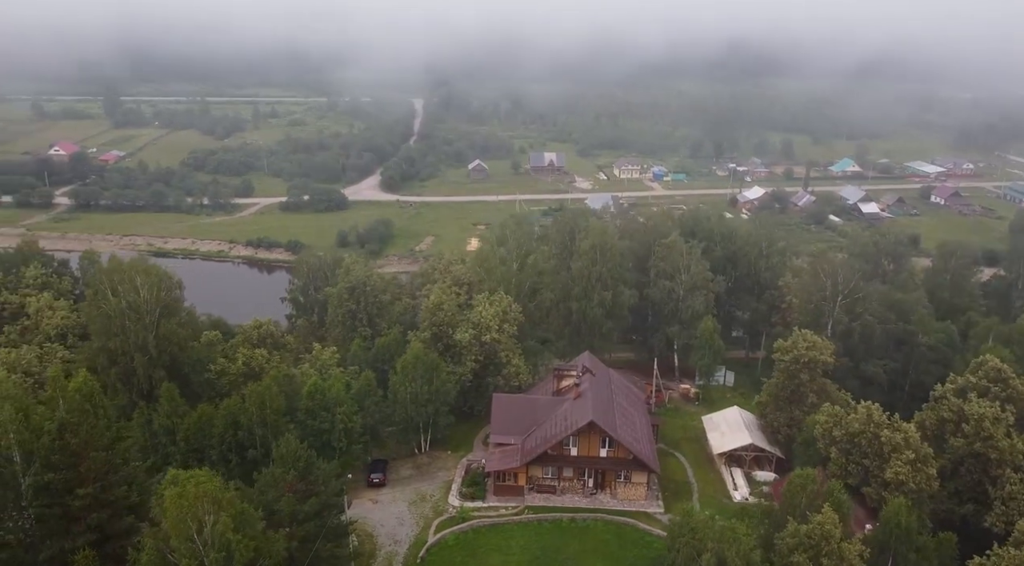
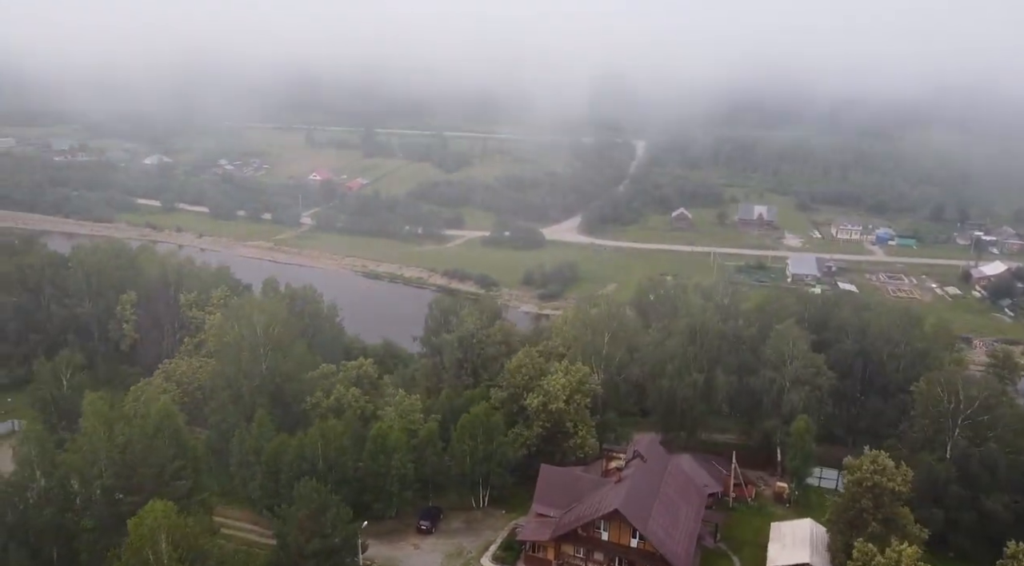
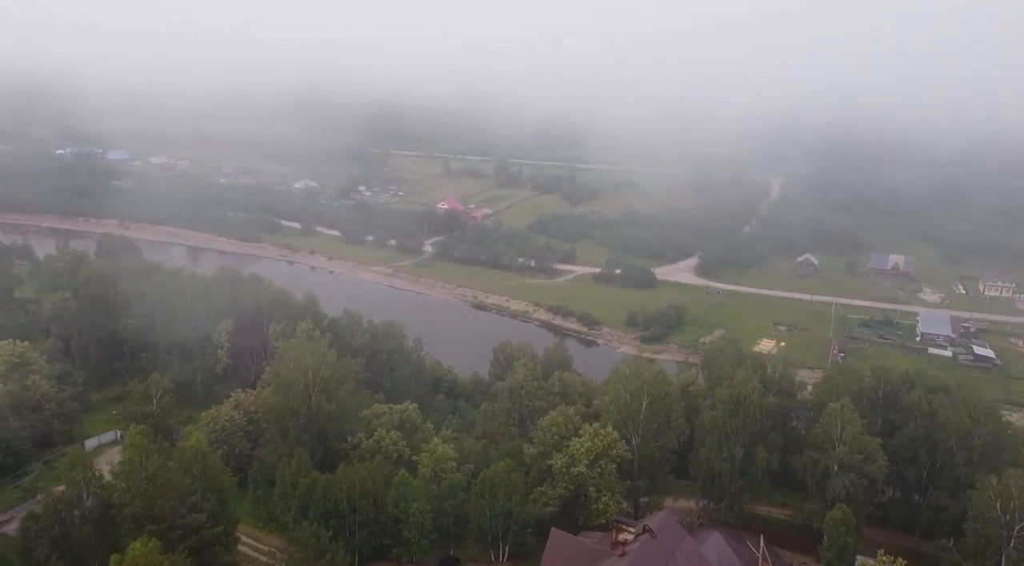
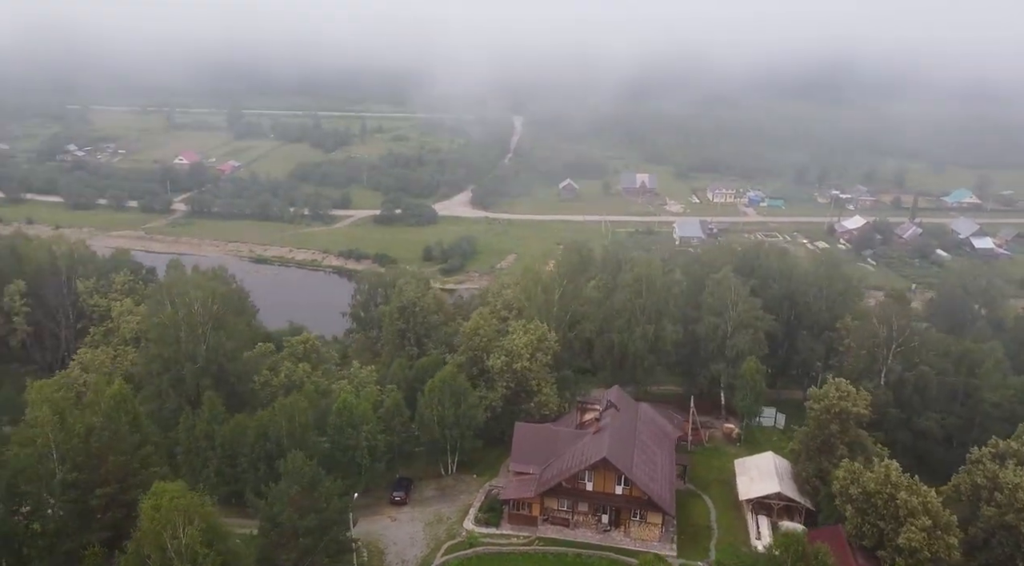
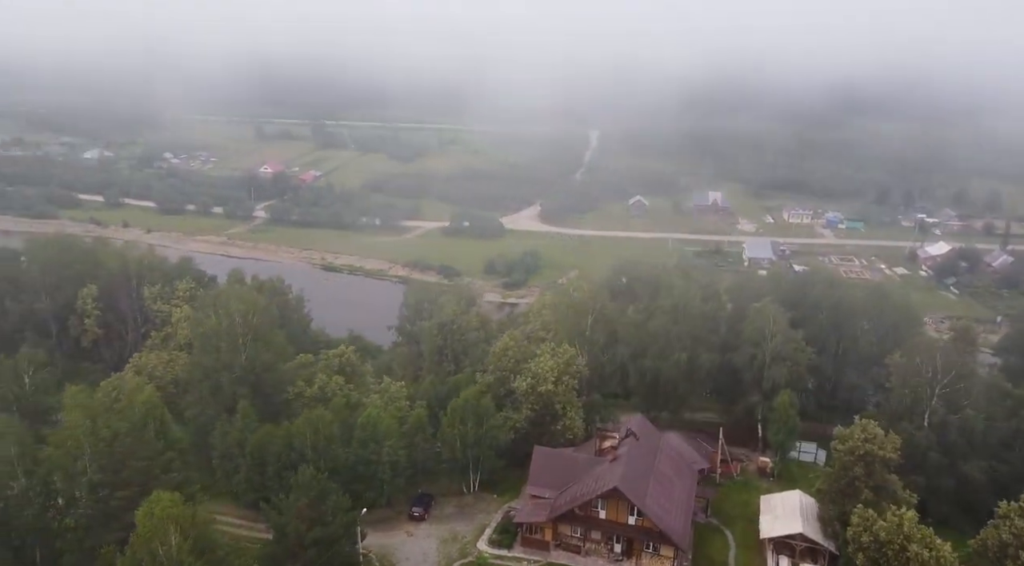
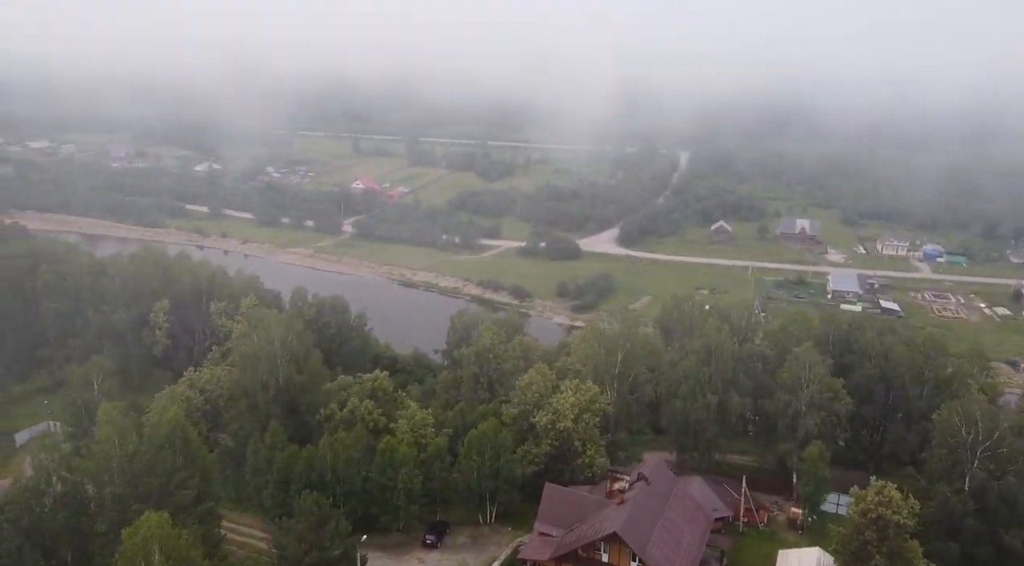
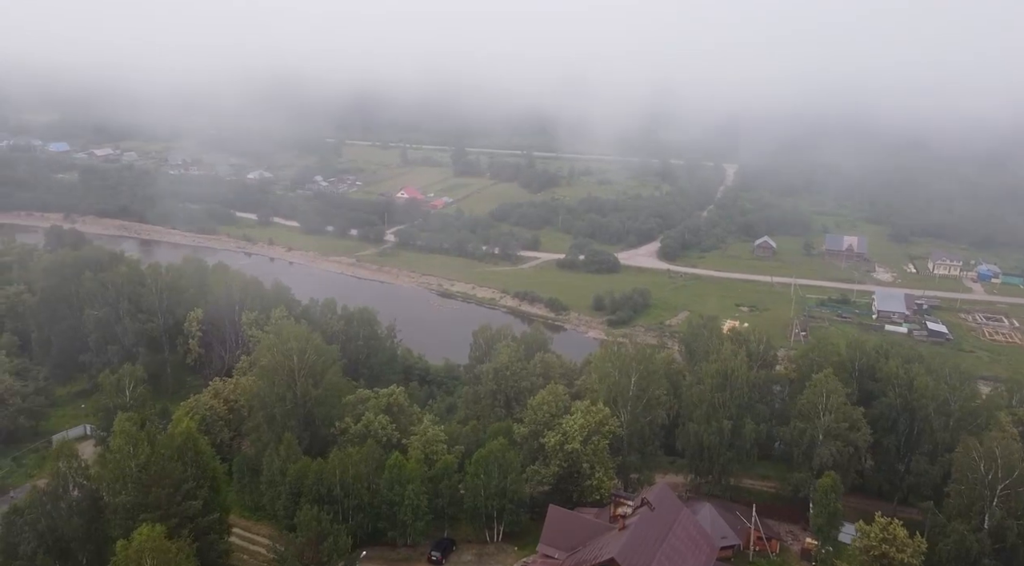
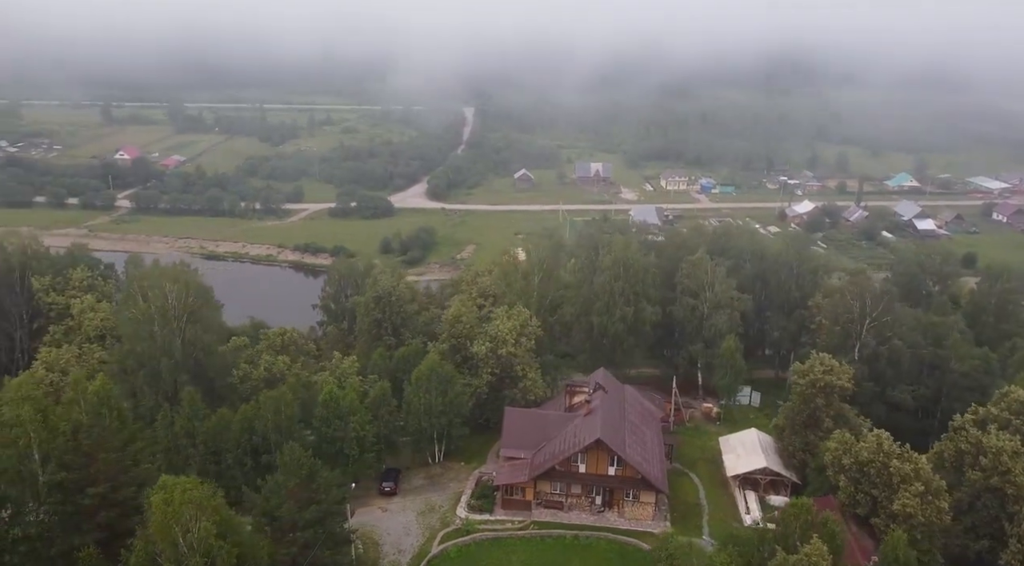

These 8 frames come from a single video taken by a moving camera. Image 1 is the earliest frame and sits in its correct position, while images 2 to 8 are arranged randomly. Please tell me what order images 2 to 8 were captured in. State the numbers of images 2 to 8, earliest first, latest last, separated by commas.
8, 4, 5, 2, 6, 7, 3
